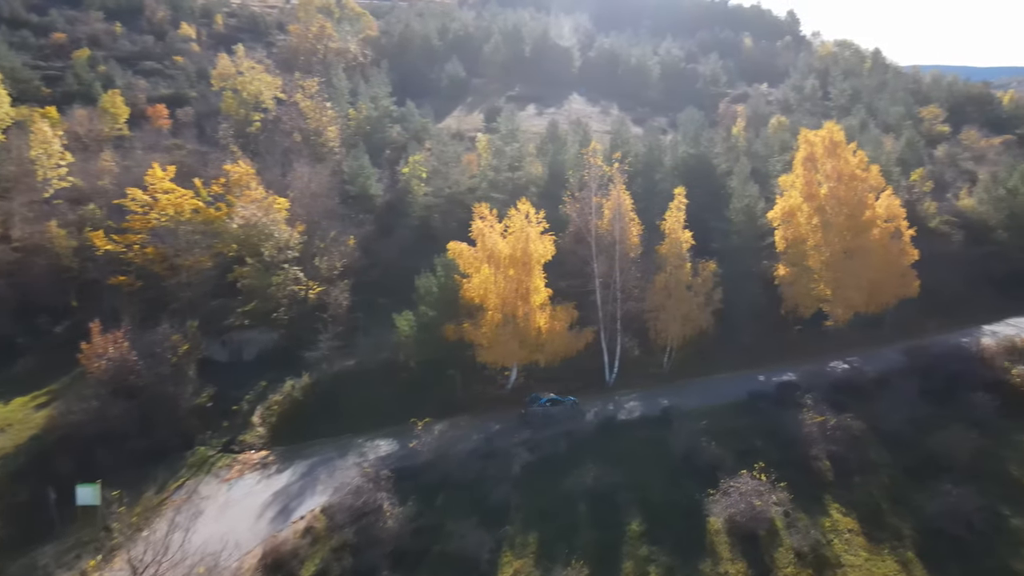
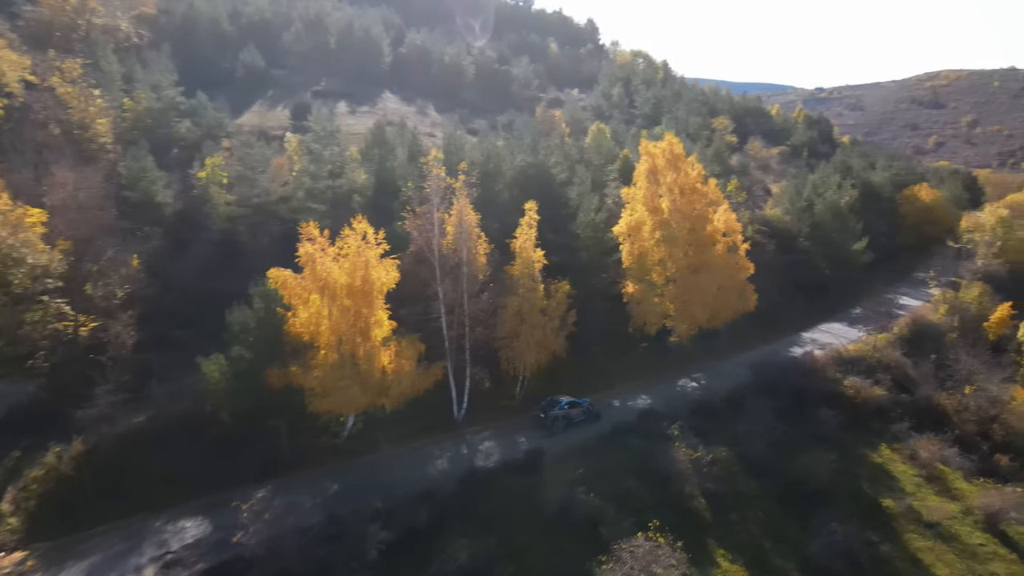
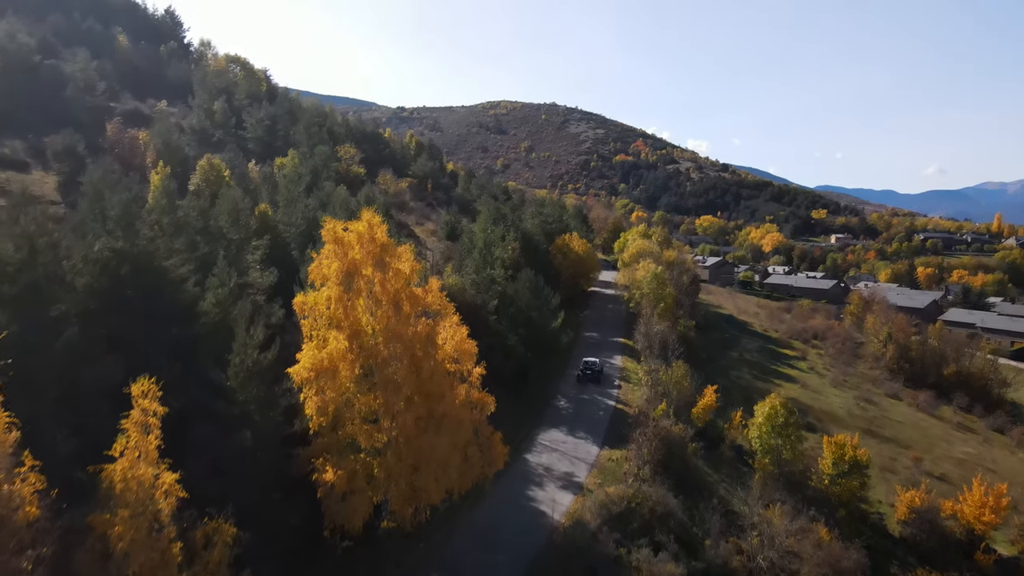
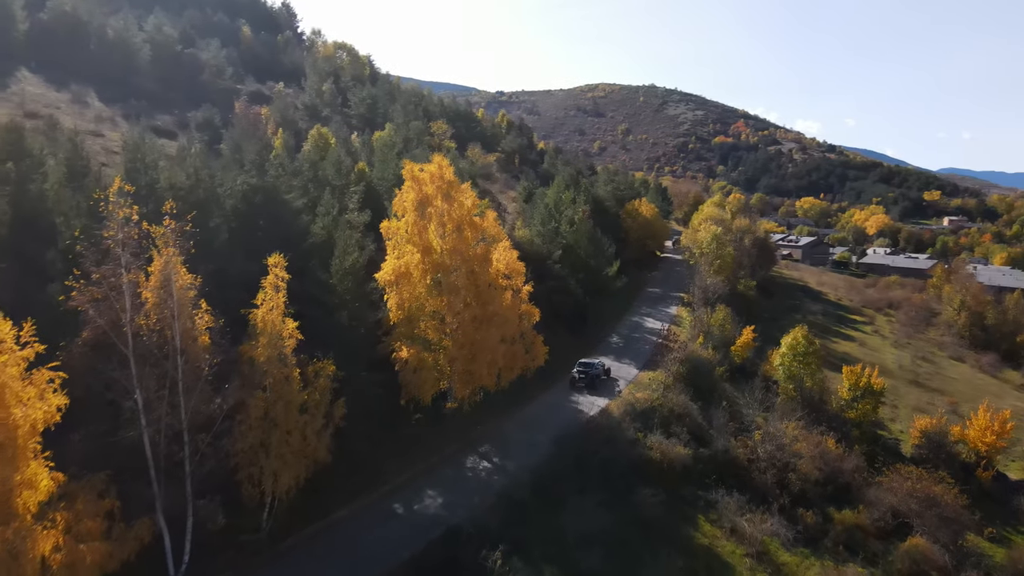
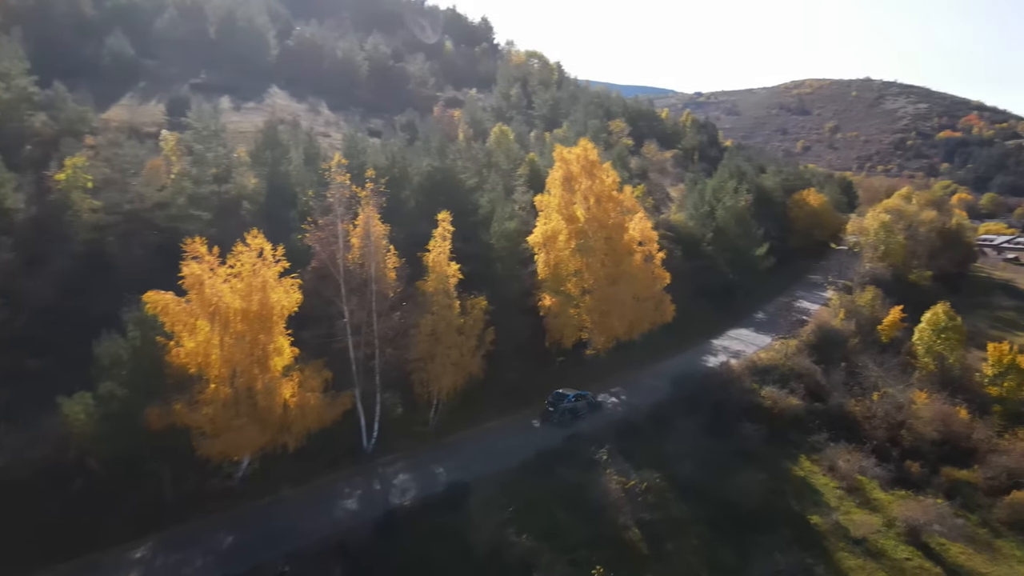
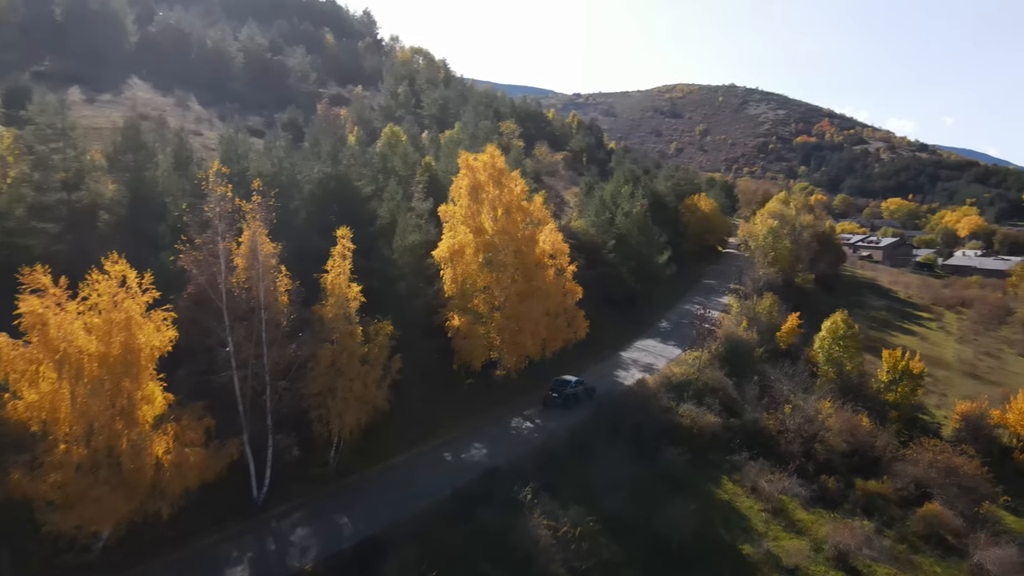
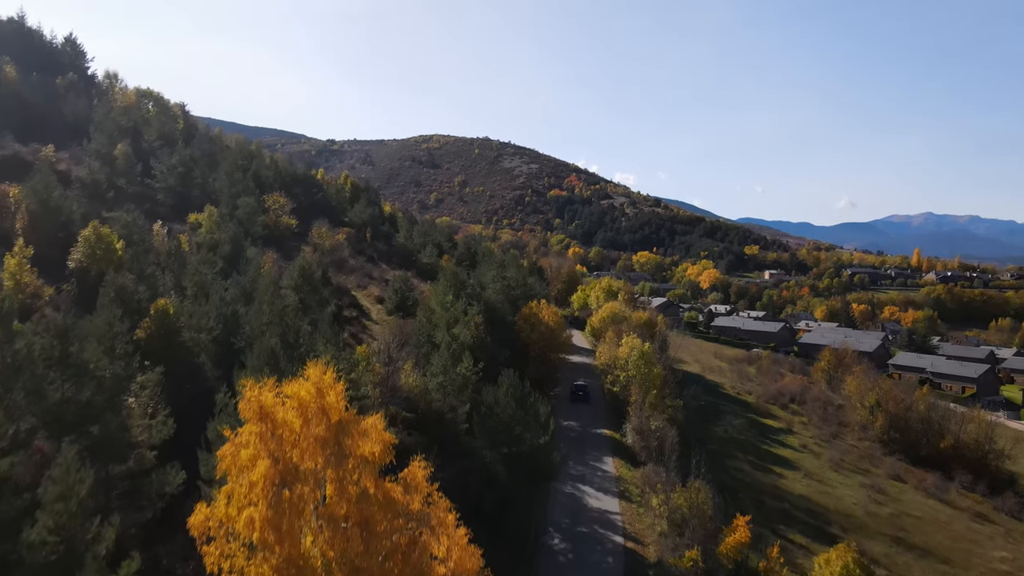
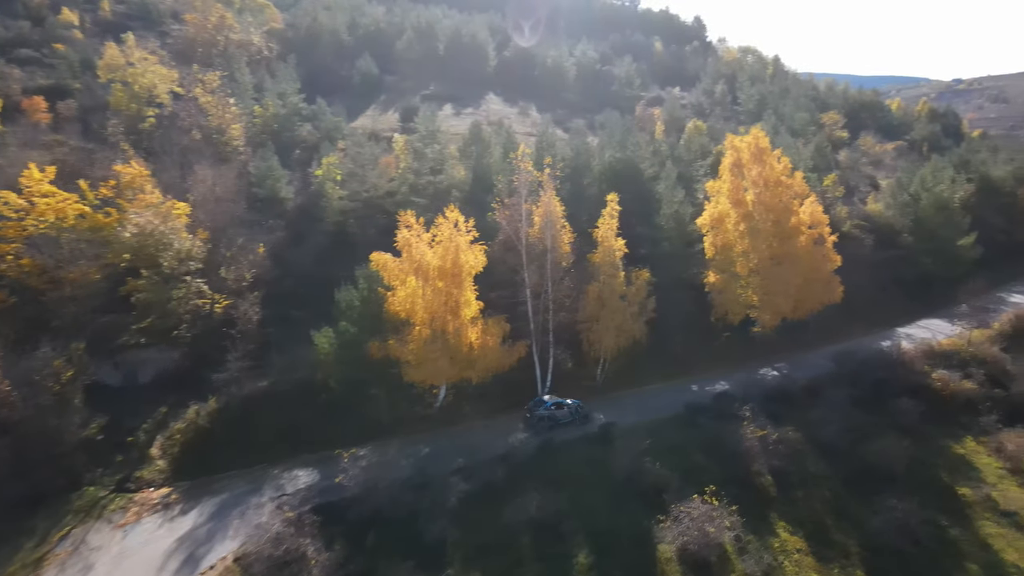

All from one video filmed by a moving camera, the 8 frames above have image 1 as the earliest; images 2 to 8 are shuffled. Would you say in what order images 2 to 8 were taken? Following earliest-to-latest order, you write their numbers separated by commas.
8, 2, 5, 6, 4, 3, 7
